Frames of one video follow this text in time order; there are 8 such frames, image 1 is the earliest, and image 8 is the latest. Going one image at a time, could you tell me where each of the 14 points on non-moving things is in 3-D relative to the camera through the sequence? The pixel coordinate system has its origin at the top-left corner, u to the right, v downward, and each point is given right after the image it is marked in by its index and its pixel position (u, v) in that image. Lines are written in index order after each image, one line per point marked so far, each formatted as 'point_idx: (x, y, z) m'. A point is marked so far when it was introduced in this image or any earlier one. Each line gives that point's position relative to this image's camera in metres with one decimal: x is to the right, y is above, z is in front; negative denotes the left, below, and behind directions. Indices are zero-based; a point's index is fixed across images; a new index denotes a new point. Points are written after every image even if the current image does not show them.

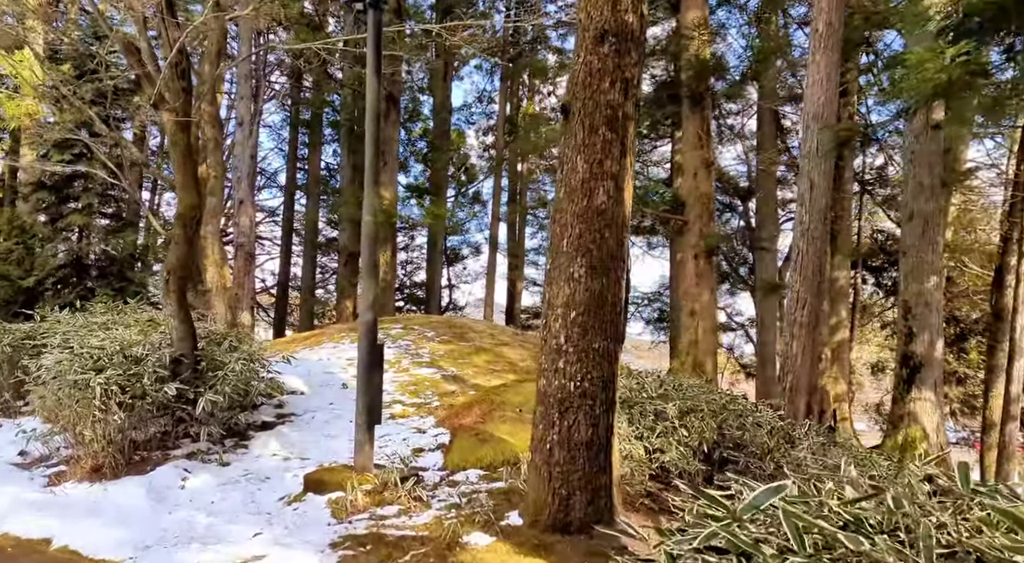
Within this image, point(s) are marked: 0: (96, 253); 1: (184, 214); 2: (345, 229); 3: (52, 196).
0: (-5.8, +0.4, +12.0) m
1: (-2.3, +0.5, +6.0) m
2: (-2.9, +0.9, +14.8) m
3: (-6.5, +1.2, +12.1) m
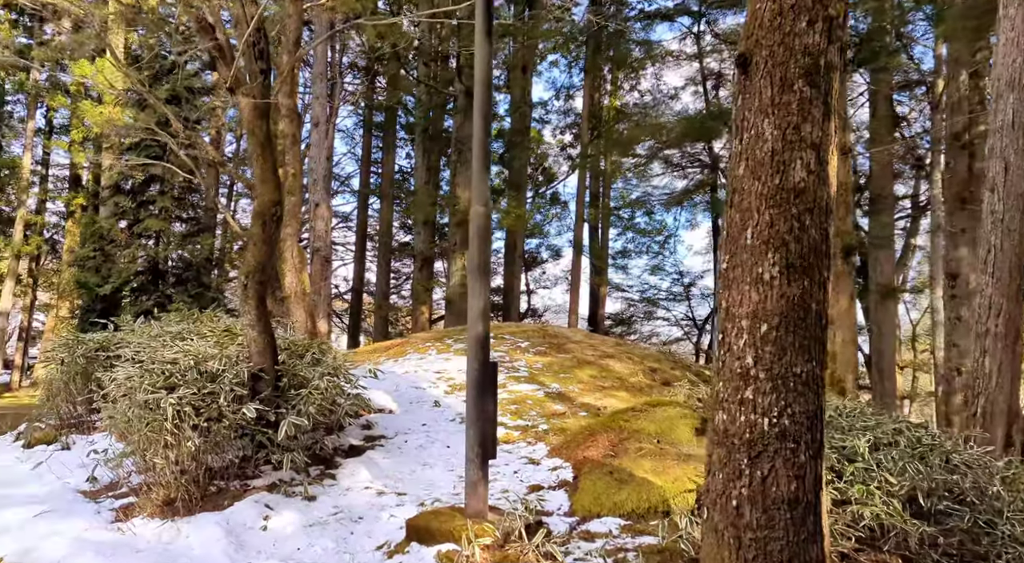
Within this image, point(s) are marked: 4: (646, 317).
0: (-4.6, +0.3, +11.7) m
1: (-1.6, +0.5, +5.4) m
2: (-1.5, +0.8, +14.3) m
3: (-5.3, +1.1, +11.9) m
4: (+2.4, -0.6, +15.2) m
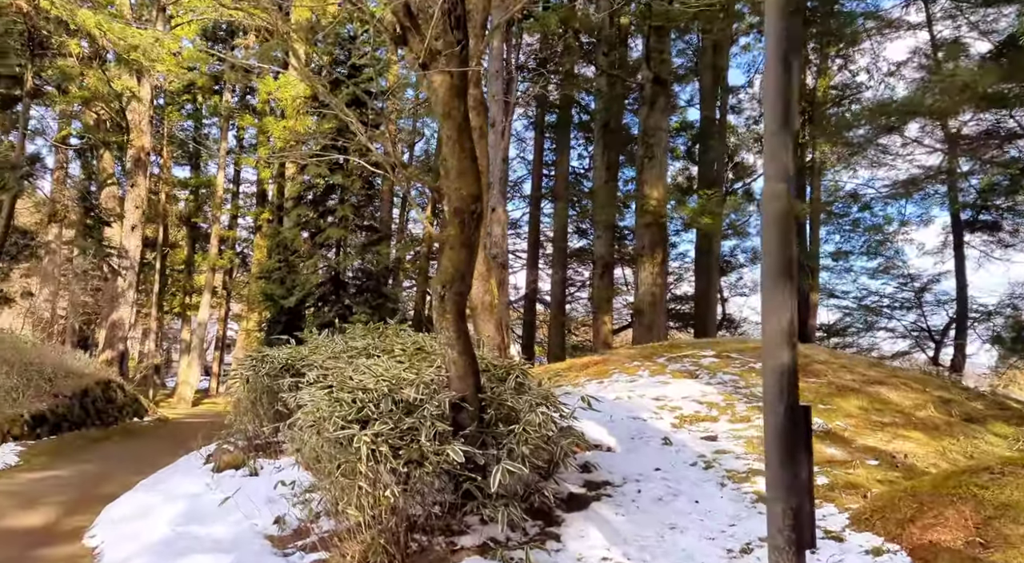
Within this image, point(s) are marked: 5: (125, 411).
0: (-2.1, +0.2, +11.3) m
1: (-0.3, +0.4, +4.6) m
2: (+1.4, +0.7, +13.3) m
3: (-2.7, +1.0, +11.7) m
4: (+5.5, -0.7, +13.4) m
5: (-6.6, -2.2, +14.7) m
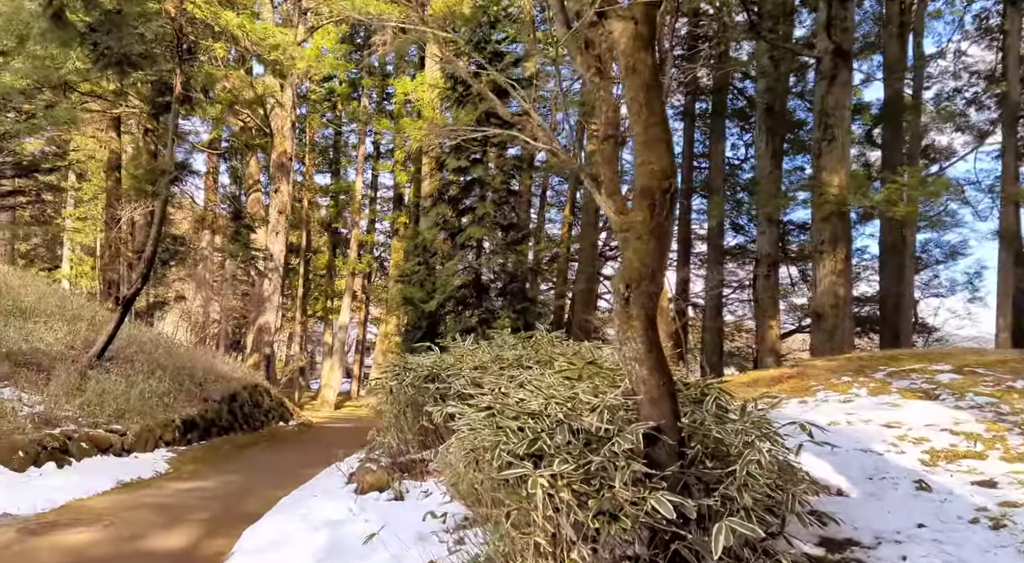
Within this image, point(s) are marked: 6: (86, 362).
0: (-0.2, +0.1, +10.6) m
1: (+0.6, +0.4, +3.7) m
2: (+3.6, +0.7, +12.0) m
3: (-0.7, +0.9, +11.0) m
4: (+7.6, -0.7, +11.5) m
5: (-4.1, -2.3, +14.7) m
6: (-5.9, -1.1, +11.9) m
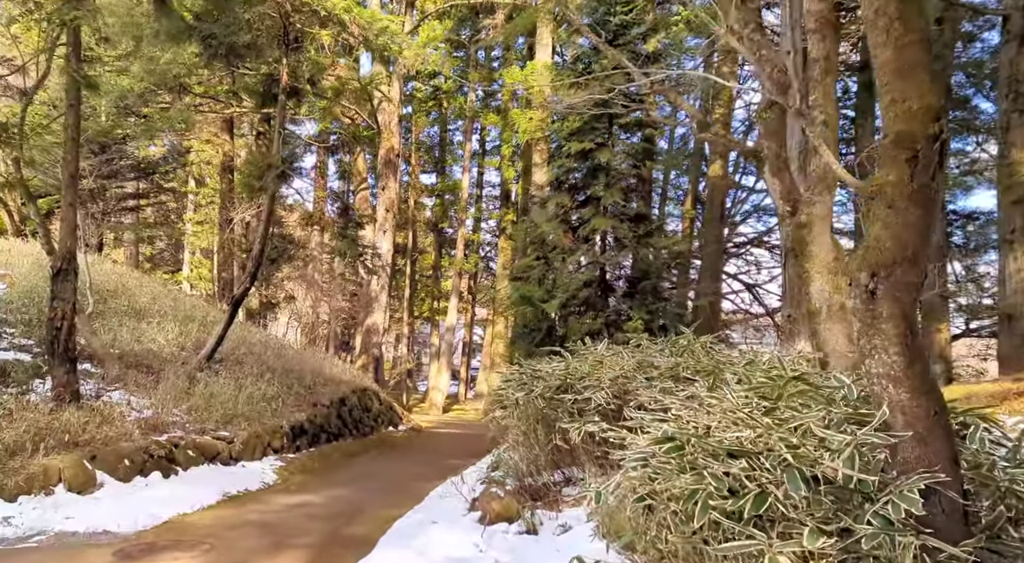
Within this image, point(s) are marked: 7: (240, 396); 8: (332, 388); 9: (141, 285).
0: (+1.2, +0.2, +9.6) m
1: (+1.2, +0.4, +2.7) m
2: (+5.1, +0.7, +10.6) m
3: (+0.8, +1.0, +10.1) m
4: (+9.1, -0.6, +9.6) m
5: (-2.2, -2.3, +14.1) m
6: (-4.3, -1.1, +11.6) m
7: (-3.4, -1.4, +10.6) m
8: (-2.7, -1.6, +12.7) m
9: (-7.3, -0.1, +17.0) m
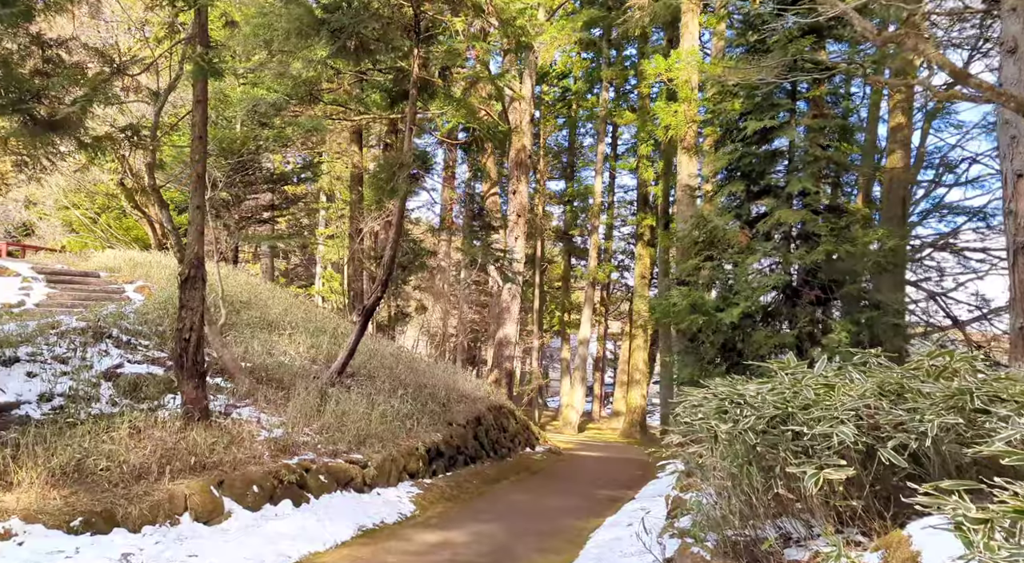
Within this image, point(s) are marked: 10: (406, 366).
0: (+2.8, +0.1, +8.1) m
1: (+1.8, +0.5, +1.3) m
2: (+6.8, +0.7, +8.6) m
3: (+2.4, +0.9, +8.7) m
4: (+10.6, -0.6, +7.1) m
5: (+0.1, -2.4, +13.1) m
6: (-2.3, -1.2, +10.9) m
7: (-1.6, -1.5, +9.8) m
8: (-0.6, -1.7, +11.8) m
9: (-4.6, -0.3, +16.6) m
10: (-1.5, -1.2, +12.4) m
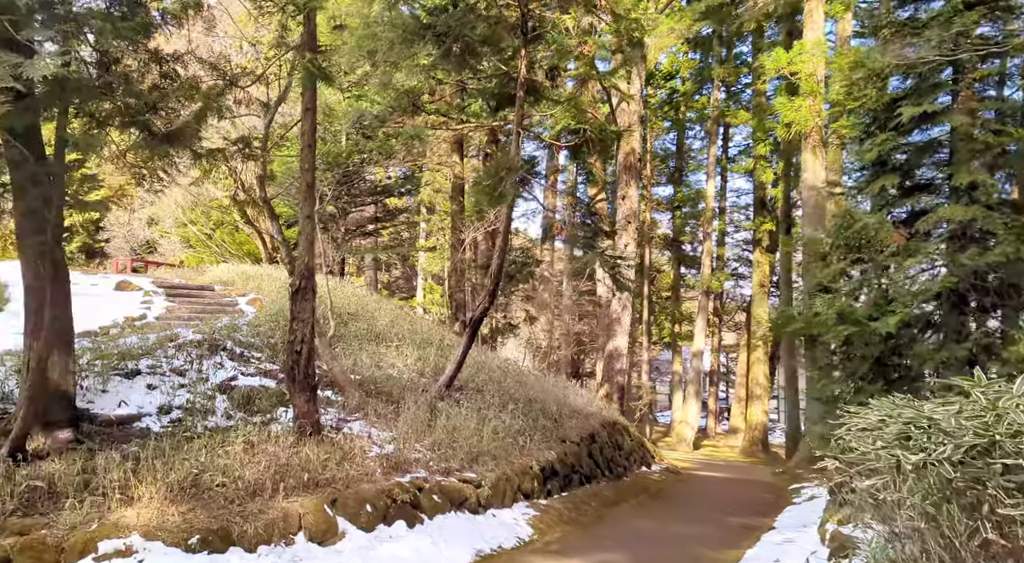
0: (+3.9, +0.1, +7.4) m
1: (+2.1, +0.5, +0.7) m
2: (+7.9, +0.7, +7.4) m
3: (+3.5, +0.8, +8.0) m
4: (+11.5, -0.5, +5.4) m
5: (+1.7, -2.6, +12.5) m
6: (-0.9, -1.4, +10.7) m
7: (-0.3, -1.6, +9.5) m
8: (+0.9, -1.8, +11.3) m
9: (-2.6, -0.5, +16.7) m
10: (0.0, -1.4, +12.1) m
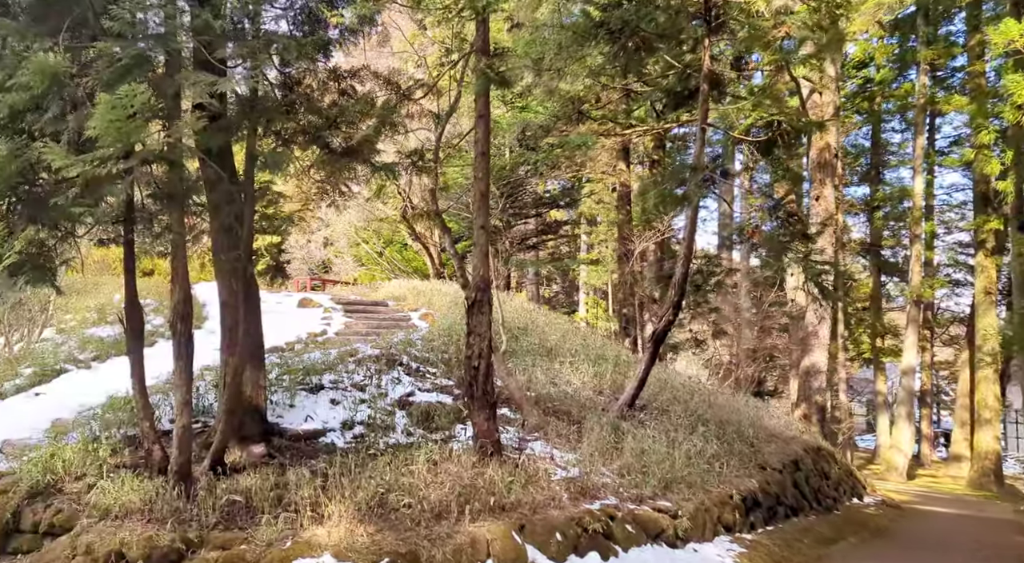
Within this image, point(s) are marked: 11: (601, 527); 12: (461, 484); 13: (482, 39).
0: (+5.4, 0.0, +6.0) m
1: (+2.4, +0.5, -0.2) m
2: (+9.3, +0.7, +5.3) m
3: (+5.1, +0.8, +6.7) m
4: (+12.5, -0.4, +2.7) m
5: (+4.2, -2.7, +11.4) m
6: (+1.3, -1.5, +10.1) m
7: (+1.7, -1.8, +8.8) m
8: (+3.2, -2.0, +10.4) m
9: (+0.8, -0.8, +16.3) m
10: (+2.5, -1.5, +11.3) m
11: (+0.8, -2.1, +7.4) m
12: (-0.4, -1.8, +7.5) m
13: (-0.3, +2.4, +8.7) m
